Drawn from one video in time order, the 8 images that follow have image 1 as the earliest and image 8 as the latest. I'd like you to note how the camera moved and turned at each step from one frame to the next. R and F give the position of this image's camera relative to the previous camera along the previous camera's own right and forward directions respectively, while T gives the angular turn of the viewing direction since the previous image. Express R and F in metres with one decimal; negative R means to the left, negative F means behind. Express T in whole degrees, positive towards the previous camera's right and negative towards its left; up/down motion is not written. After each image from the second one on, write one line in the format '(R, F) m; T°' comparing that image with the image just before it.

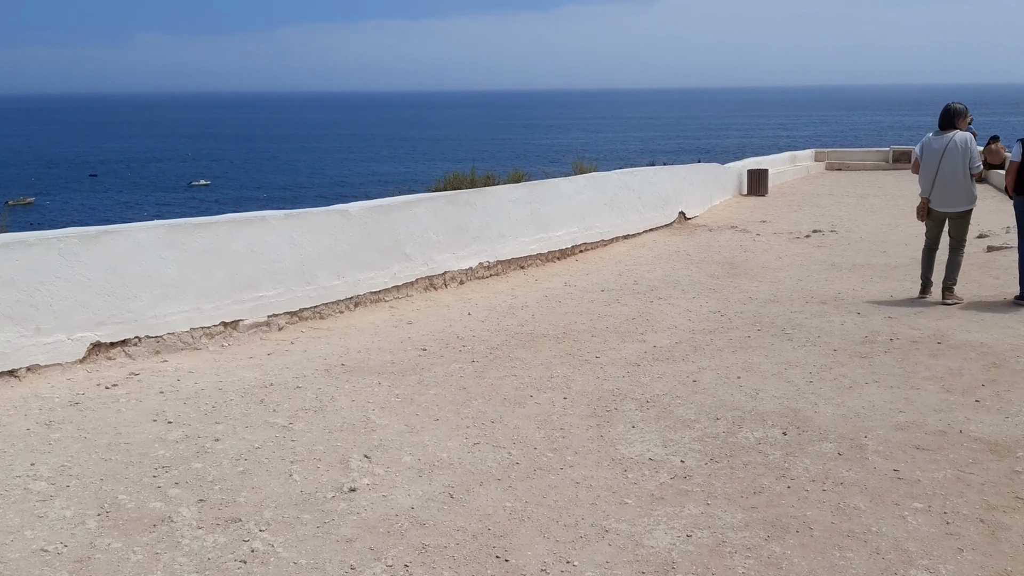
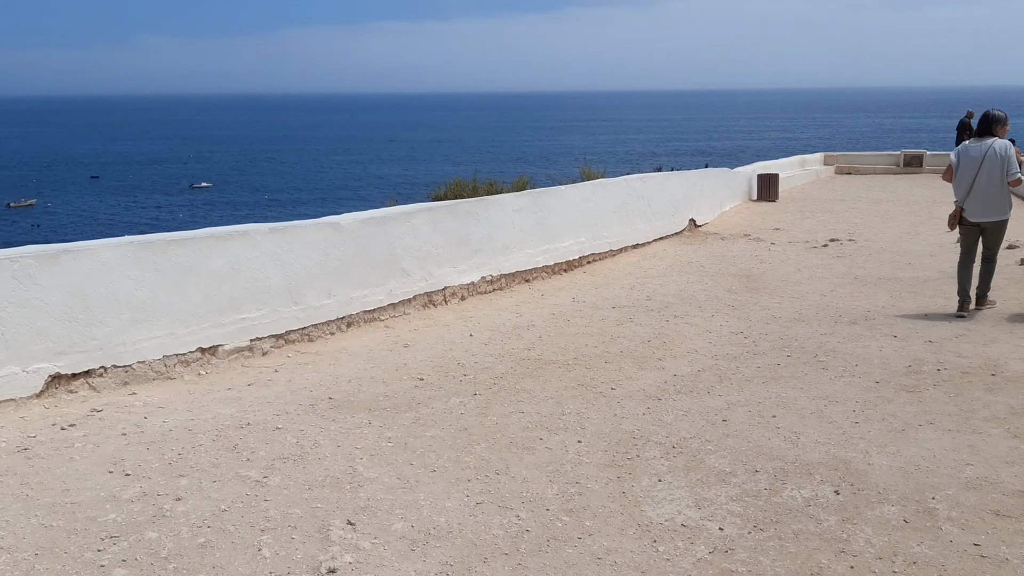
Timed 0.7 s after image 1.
(0.0, +0.6) m; 0°
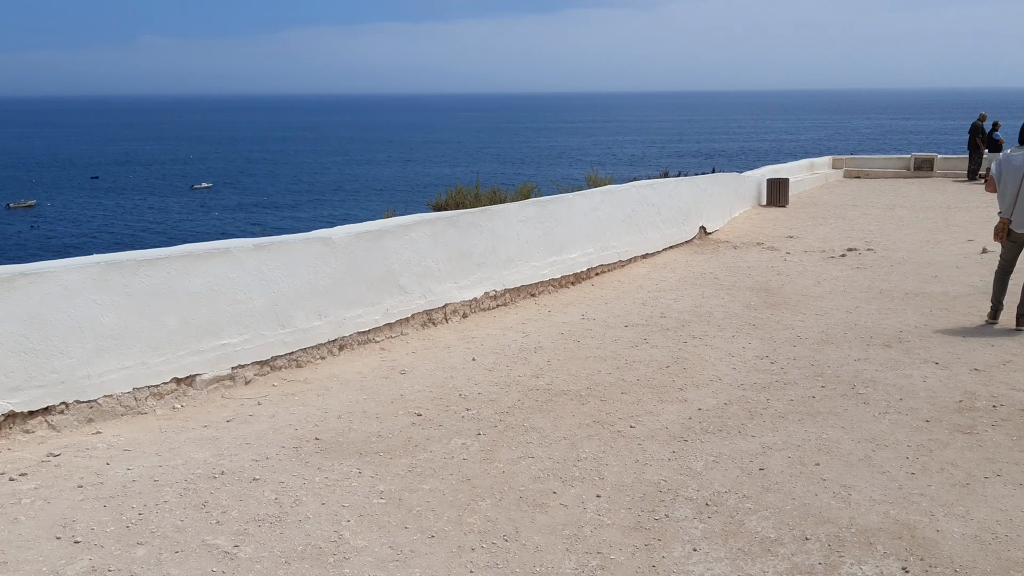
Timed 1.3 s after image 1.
(0.0, +0.5) m; 0°
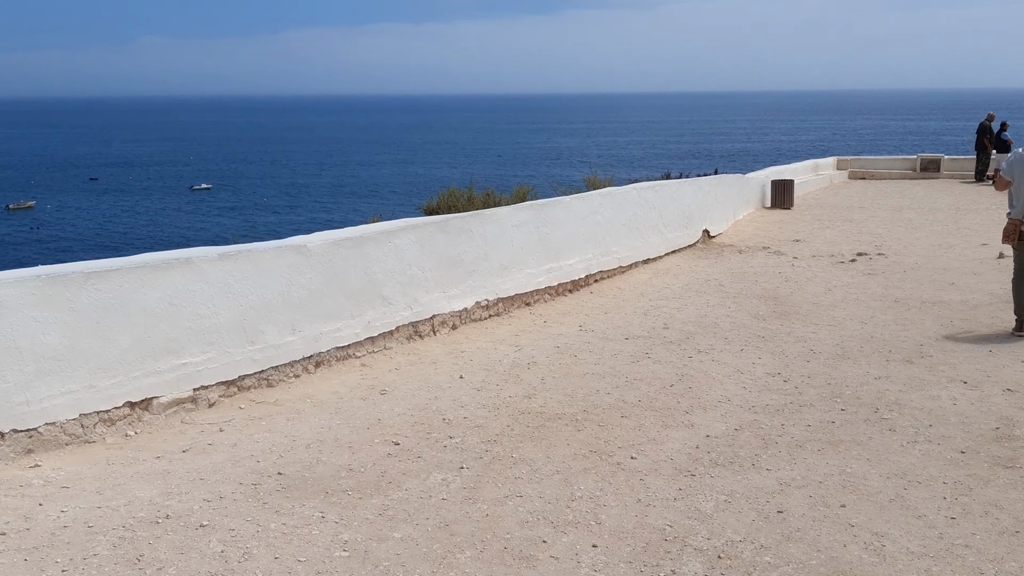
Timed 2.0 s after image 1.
(+0.1, +0.5) m; 0°
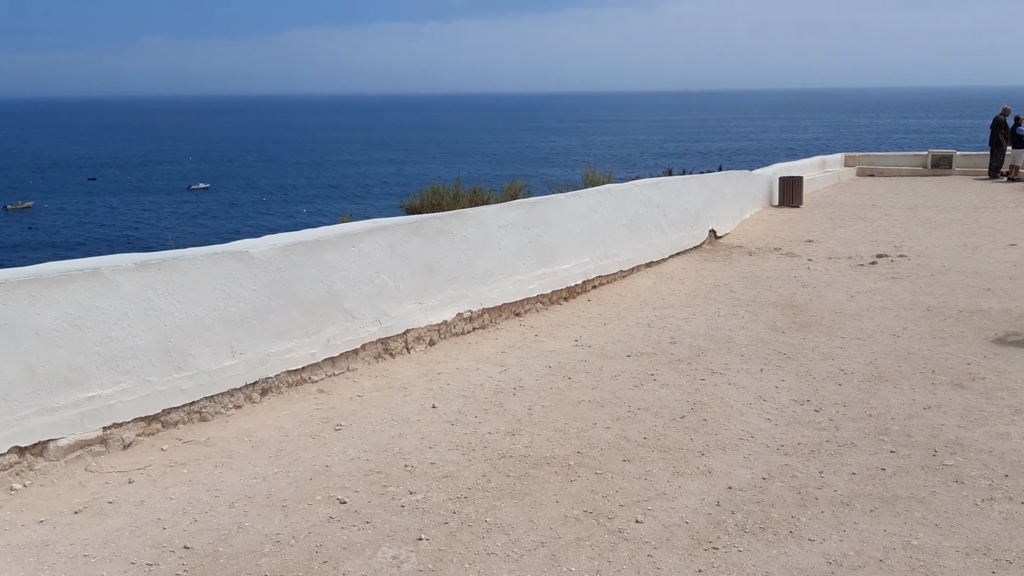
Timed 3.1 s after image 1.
(+0.1, +0.9) m; 0°
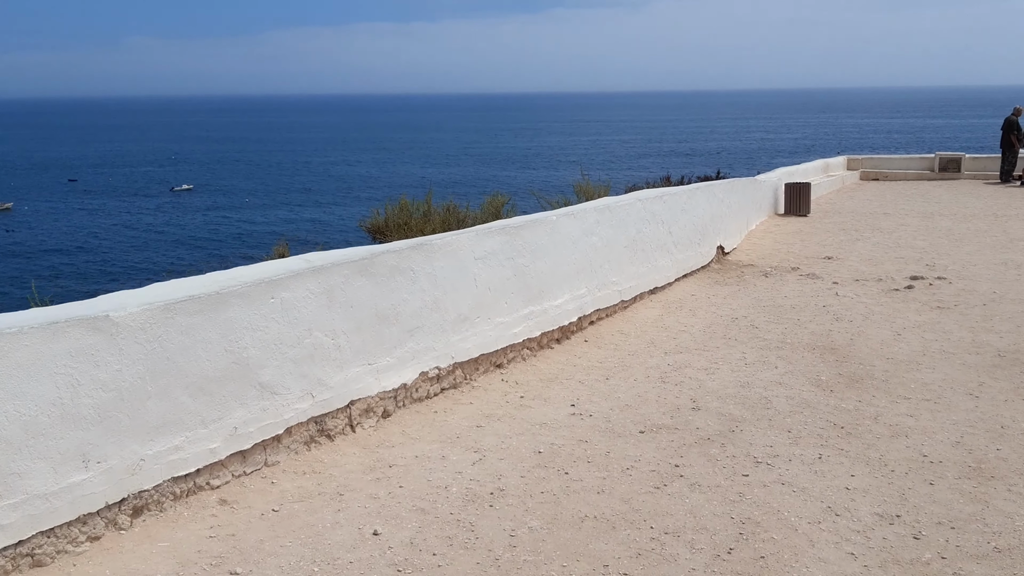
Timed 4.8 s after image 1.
(0.0, +1.4) m; +1°
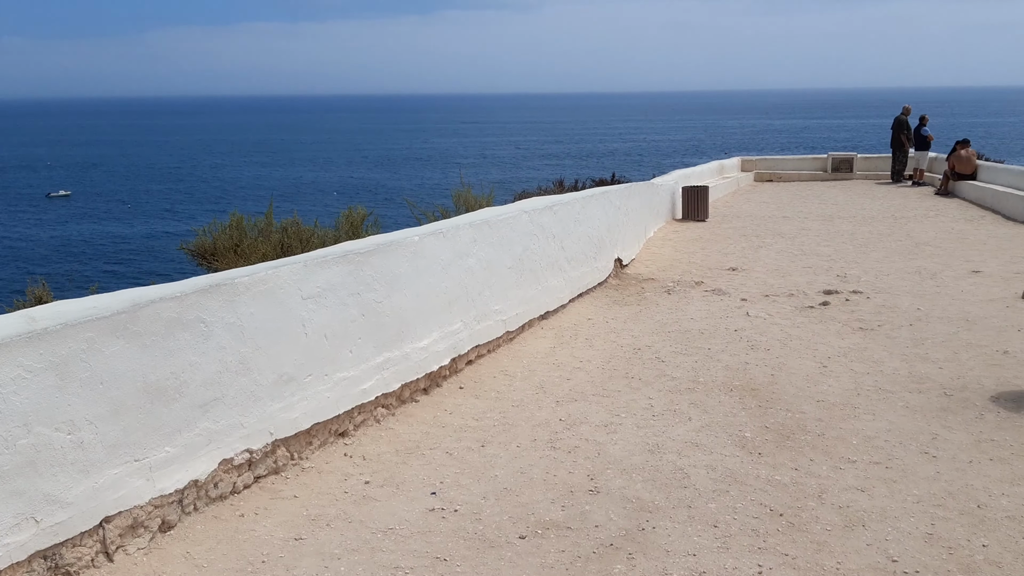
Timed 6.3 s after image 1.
(+0.3, +1.3) m; +6°
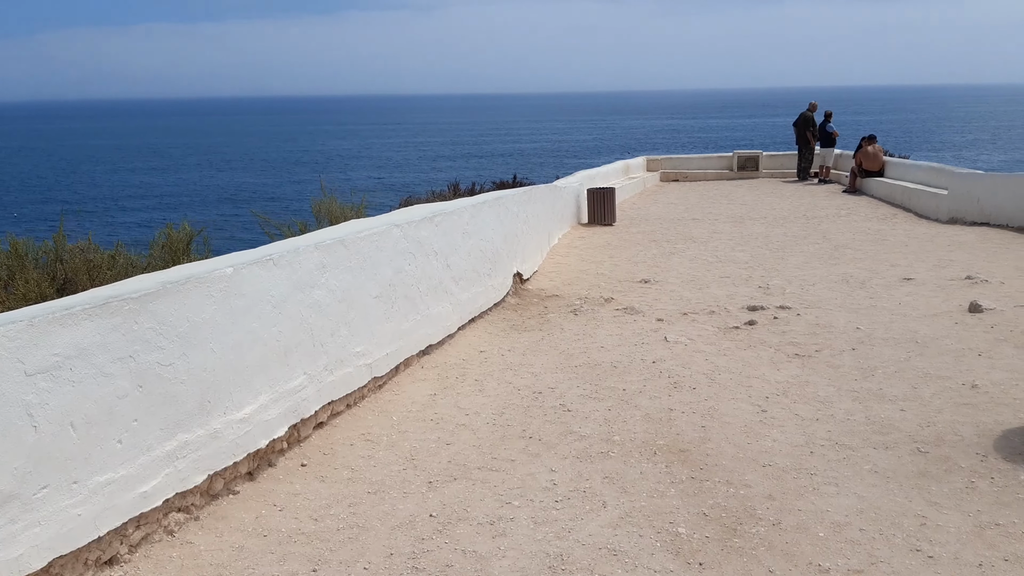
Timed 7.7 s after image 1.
(+0.2, +1.3) m; +6°
